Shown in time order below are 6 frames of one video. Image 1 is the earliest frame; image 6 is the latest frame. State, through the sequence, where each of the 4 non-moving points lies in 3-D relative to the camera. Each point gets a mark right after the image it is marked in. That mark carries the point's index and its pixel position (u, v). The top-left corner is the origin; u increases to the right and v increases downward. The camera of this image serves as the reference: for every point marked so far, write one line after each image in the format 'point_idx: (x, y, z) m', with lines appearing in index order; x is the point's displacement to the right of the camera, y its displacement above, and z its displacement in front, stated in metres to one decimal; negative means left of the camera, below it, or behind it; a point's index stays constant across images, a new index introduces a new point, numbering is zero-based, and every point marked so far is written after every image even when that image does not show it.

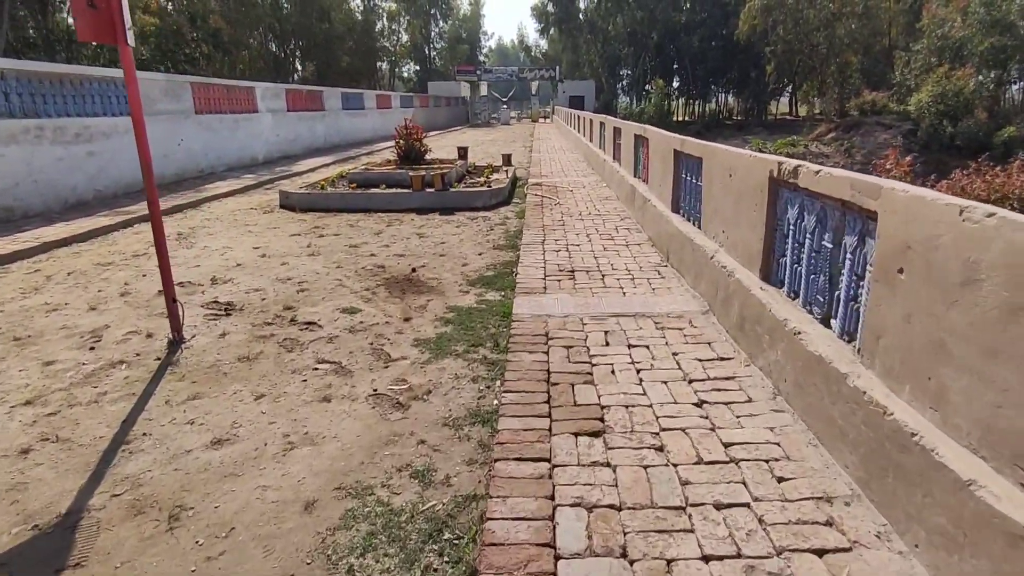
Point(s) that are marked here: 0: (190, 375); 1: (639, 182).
0: (-2.1, -0.6, +3.5) m
1: (+1.8, +1.5, +7.6) m
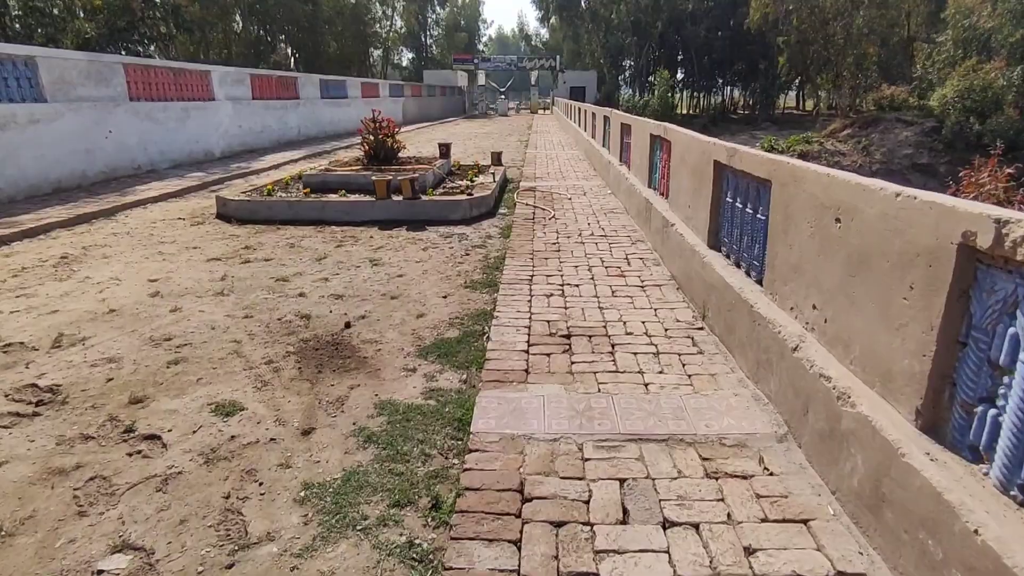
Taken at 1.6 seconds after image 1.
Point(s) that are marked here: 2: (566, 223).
0: (-2.4, -1.1, +1.9) m
1: (+1.6, +1.0, +6.0) m
2: (+0.7, +0.8, +6.9) m
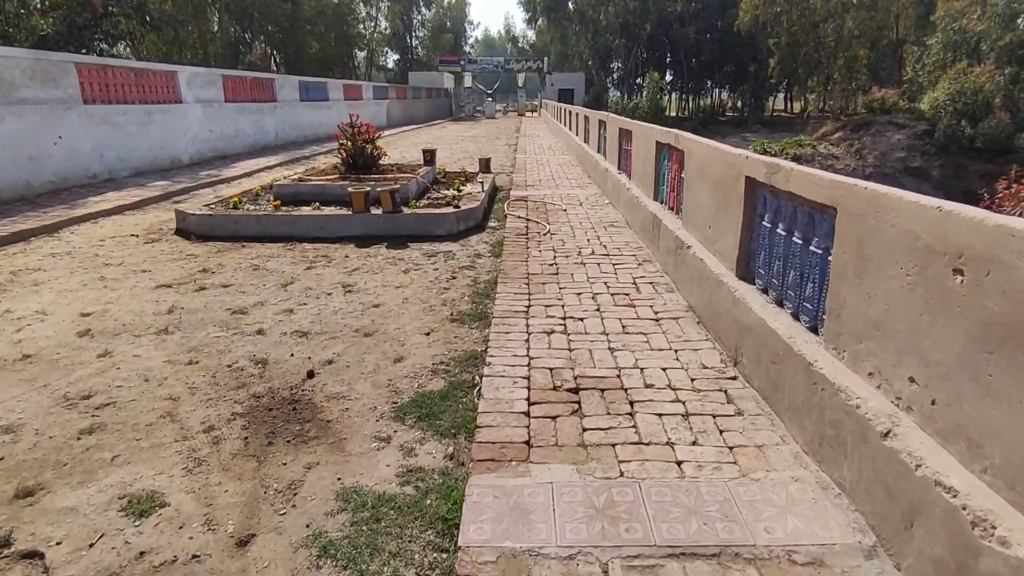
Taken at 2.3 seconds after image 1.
0: (-2.3, -1.3, +1.2) m
1: (+1.5, +0.8, +5.4) m
2: (+0.6, +0.6, +6.3) m
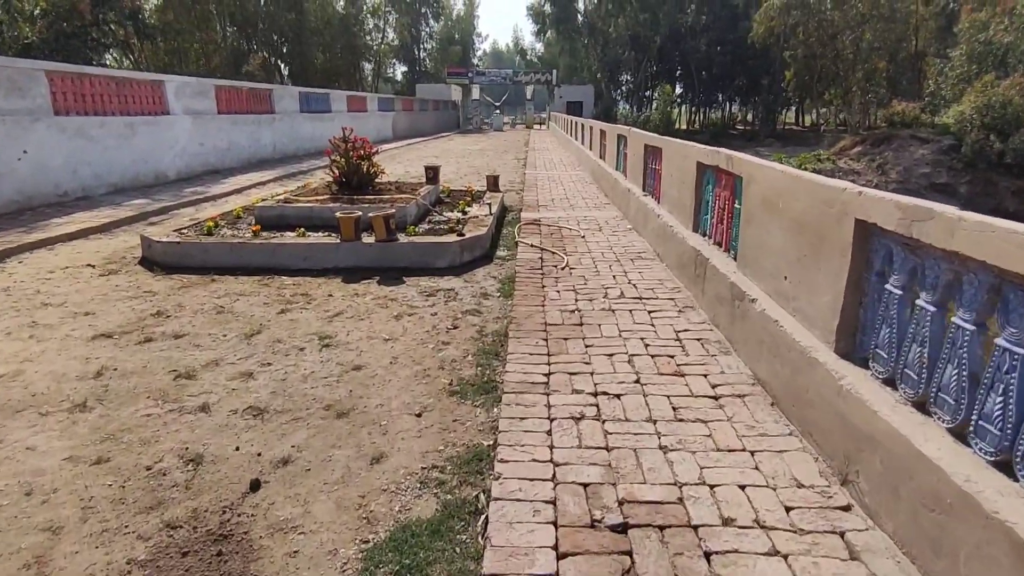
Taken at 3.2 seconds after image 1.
0: (-2.3, -1.7, +0.3) m
1: (+1.7, +0.3, +4.5) m
2: (+0.7, +0.1, +5.3) m
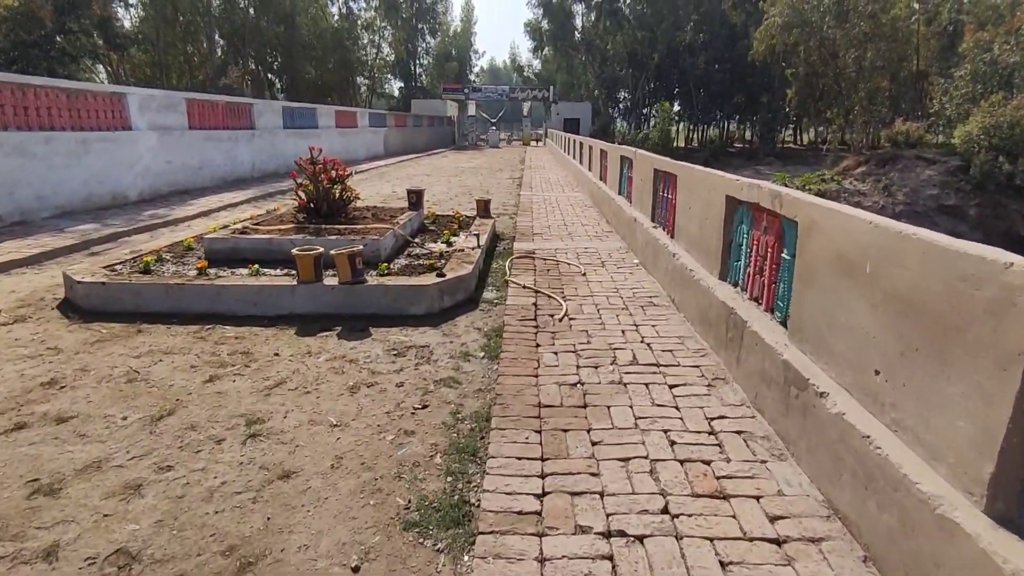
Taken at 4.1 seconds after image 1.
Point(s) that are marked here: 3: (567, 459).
0: (-2.4, -2.0, -0.7) m
1: (+1.6, -0.1, +3.5) m
2: (+0.6, -0.3, +4.4) m
3: (+0.3, -0.9, +2.7) m
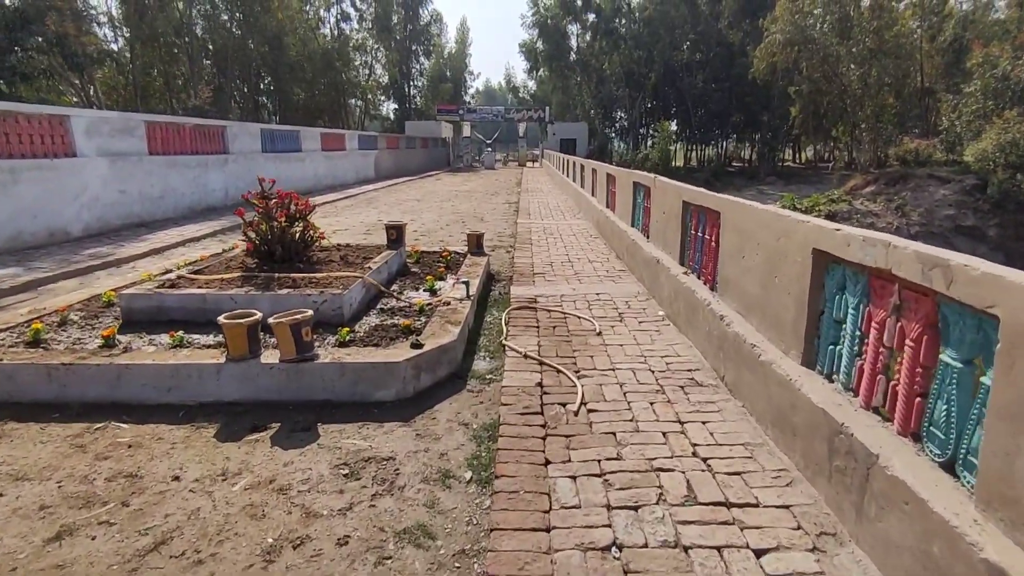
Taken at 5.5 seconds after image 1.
0: (-2.3, -2.3, -2.0) m
1: (+1.6, -0.6, +2.3) m
2: (+0.6, -0.8, +3.2) m
3: (+0.3, -1.3, +1.5) m
